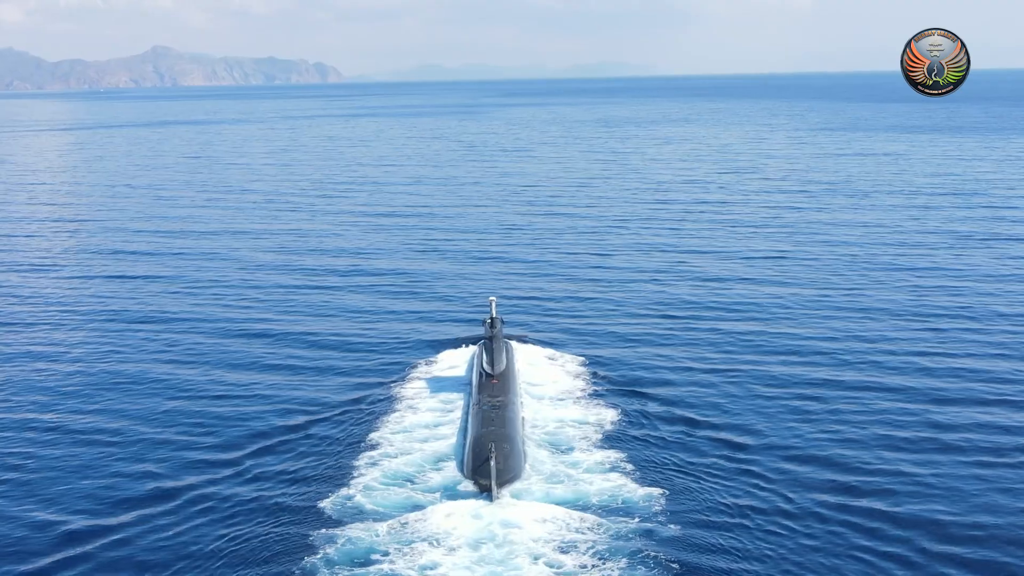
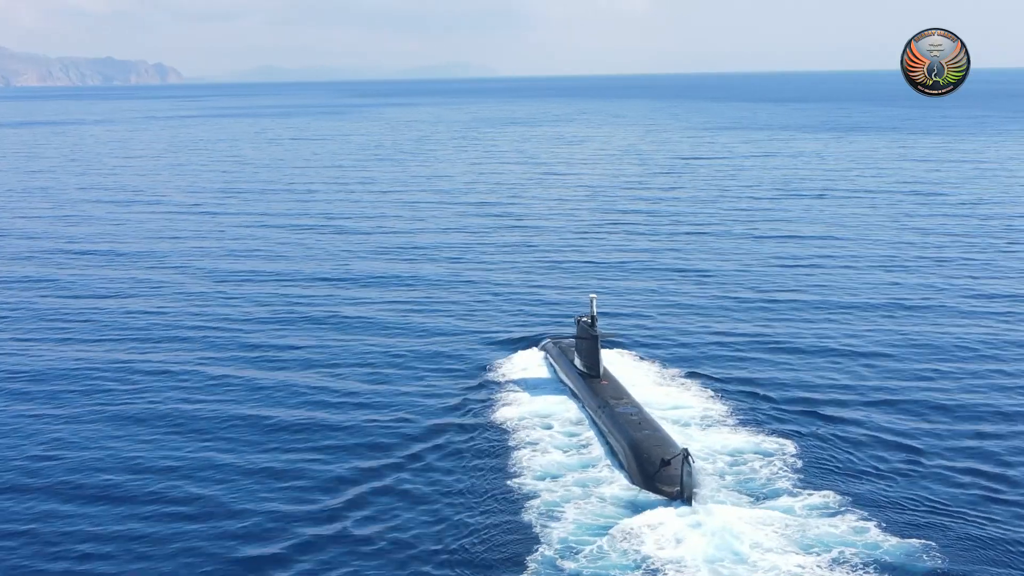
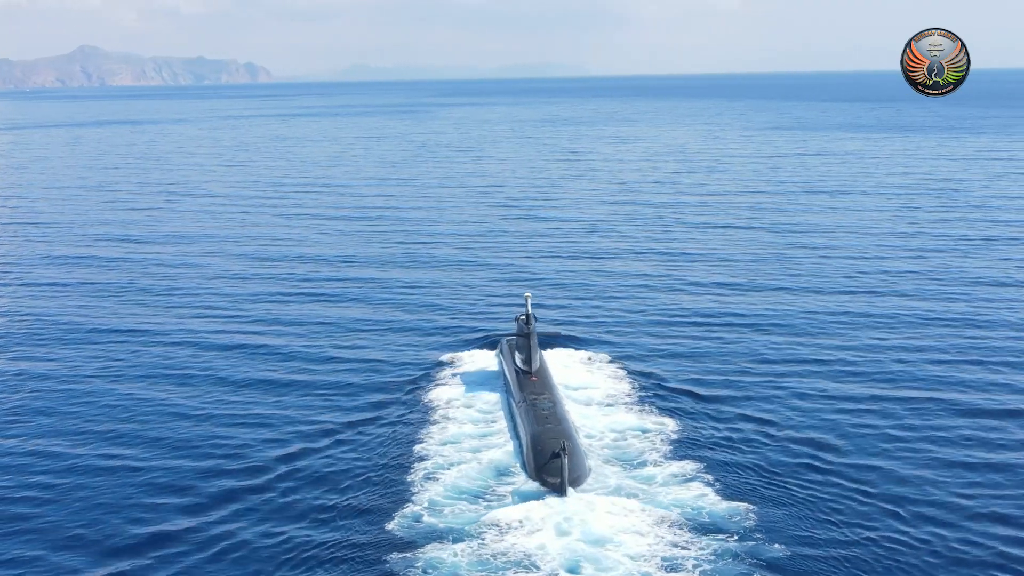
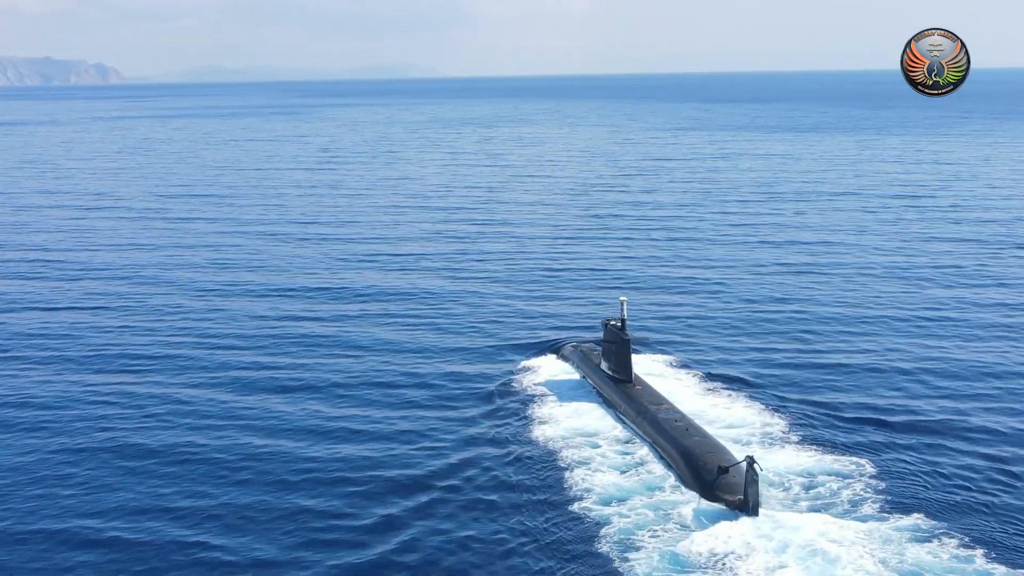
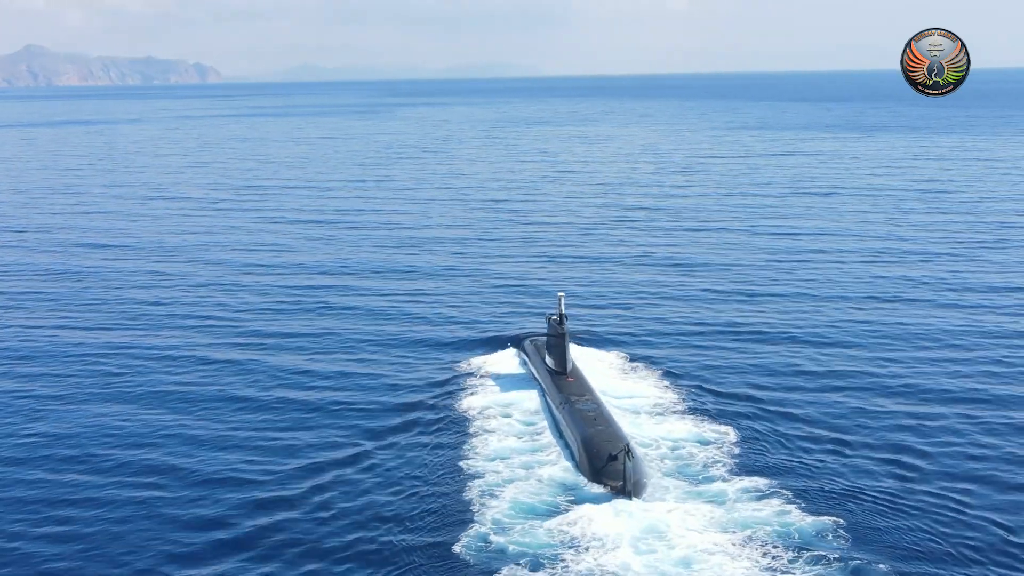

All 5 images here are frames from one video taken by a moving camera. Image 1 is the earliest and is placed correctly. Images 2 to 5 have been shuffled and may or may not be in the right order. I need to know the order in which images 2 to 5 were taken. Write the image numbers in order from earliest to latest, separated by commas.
3, 5, 2, 4
